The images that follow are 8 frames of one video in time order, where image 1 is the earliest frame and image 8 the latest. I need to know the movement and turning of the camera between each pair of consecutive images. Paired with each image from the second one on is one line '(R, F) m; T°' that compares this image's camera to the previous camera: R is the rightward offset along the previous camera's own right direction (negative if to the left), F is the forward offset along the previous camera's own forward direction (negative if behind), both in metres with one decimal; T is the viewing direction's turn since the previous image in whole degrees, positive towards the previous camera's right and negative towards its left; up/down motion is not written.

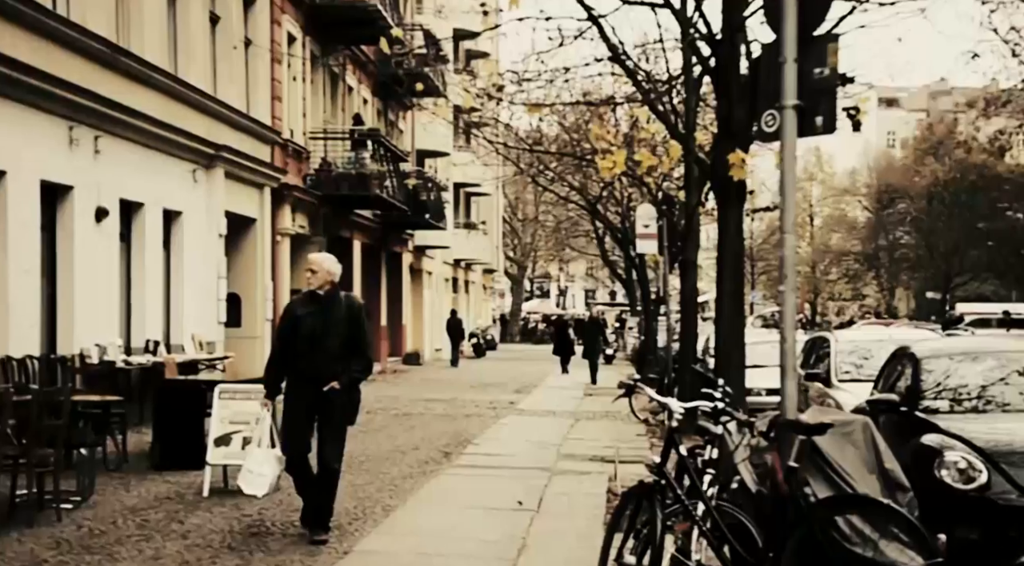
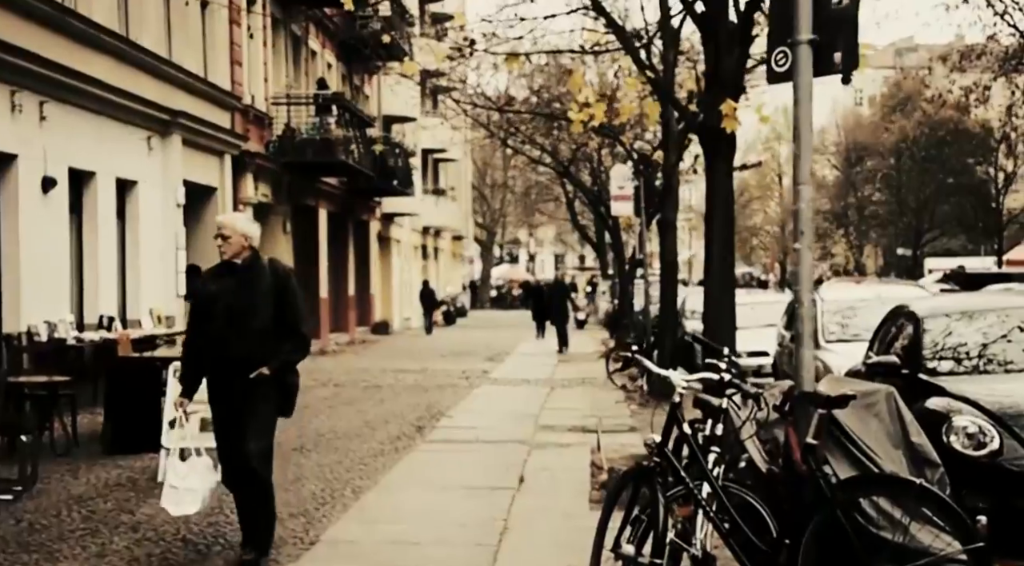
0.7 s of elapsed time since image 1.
(0.0, +0.8) m; +1°
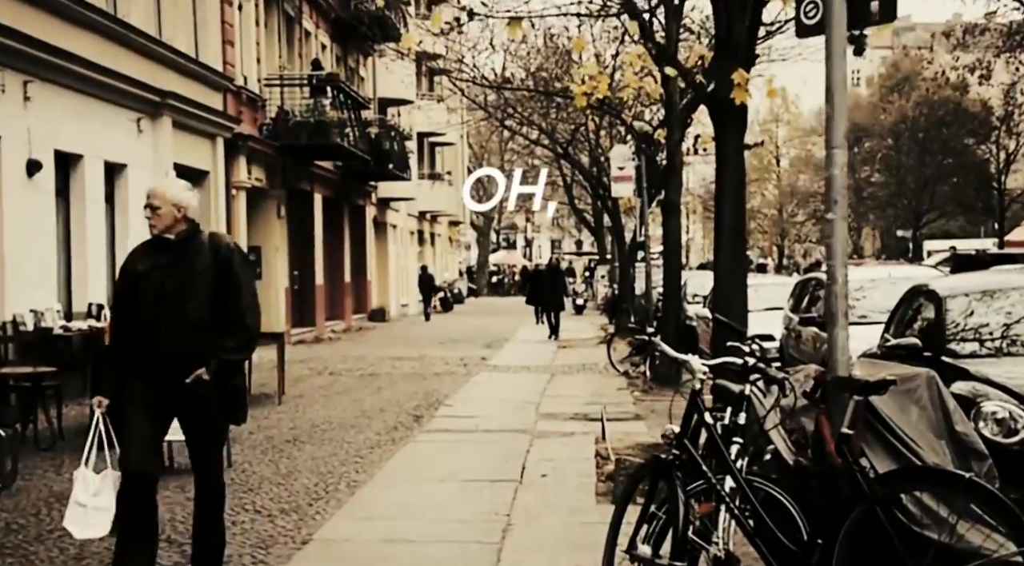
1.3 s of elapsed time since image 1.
(0.0, +0.5) m; 0°
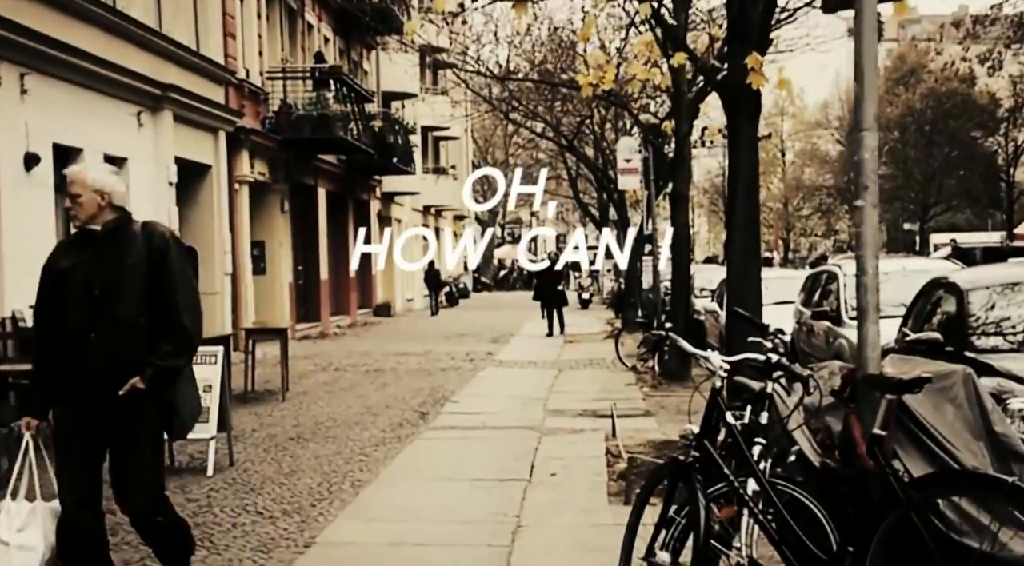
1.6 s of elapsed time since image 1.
(0.0, +0.3) m; 0°
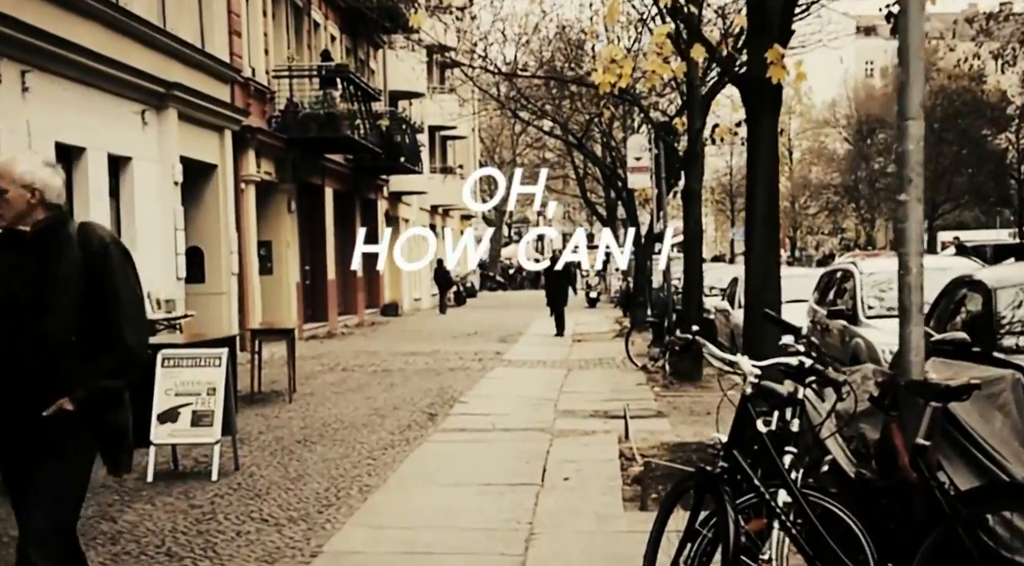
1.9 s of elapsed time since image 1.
(0.0, +0.3) m; 0°
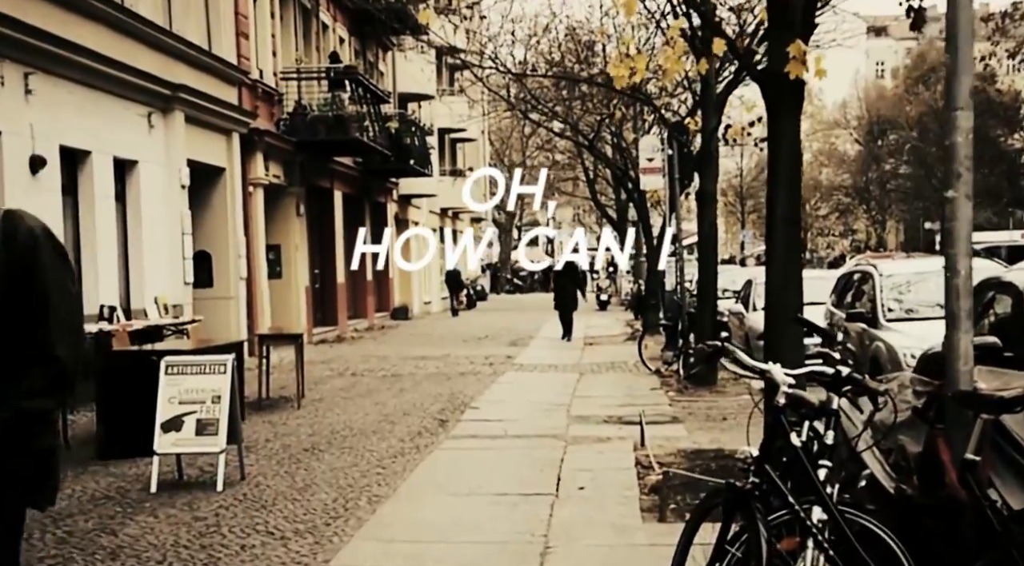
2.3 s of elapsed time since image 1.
(0.0, +0.3) m; 0°
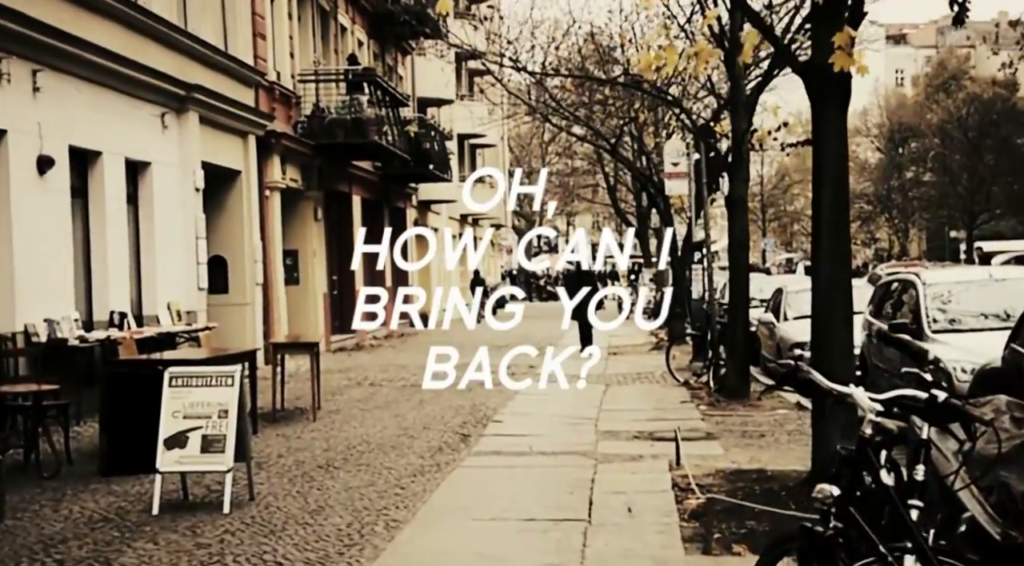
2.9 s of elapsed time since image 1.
(-0.1, +0.7) m; -1°
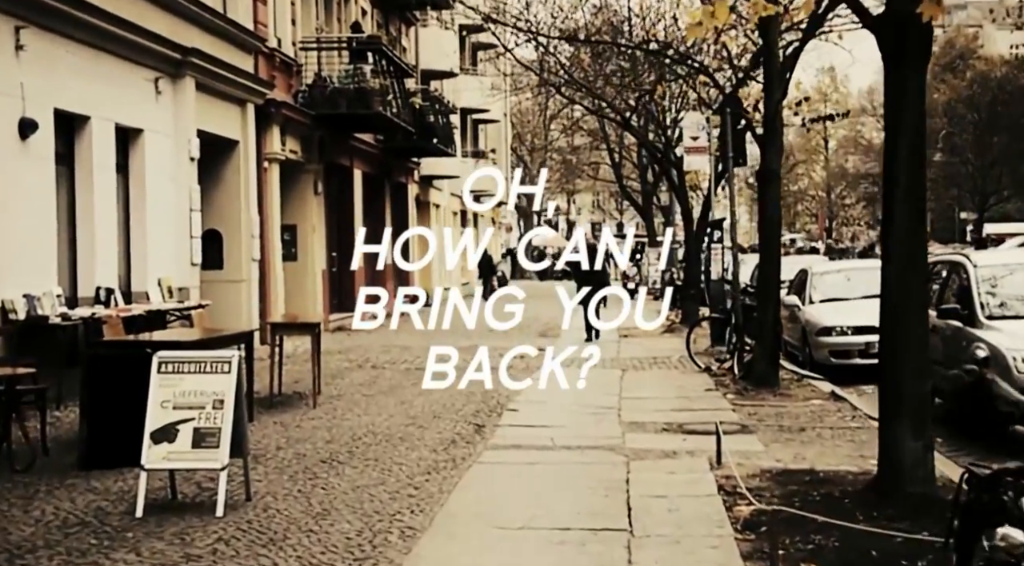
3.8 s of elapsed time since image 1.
(-0.2, +1.1) m; 0°
